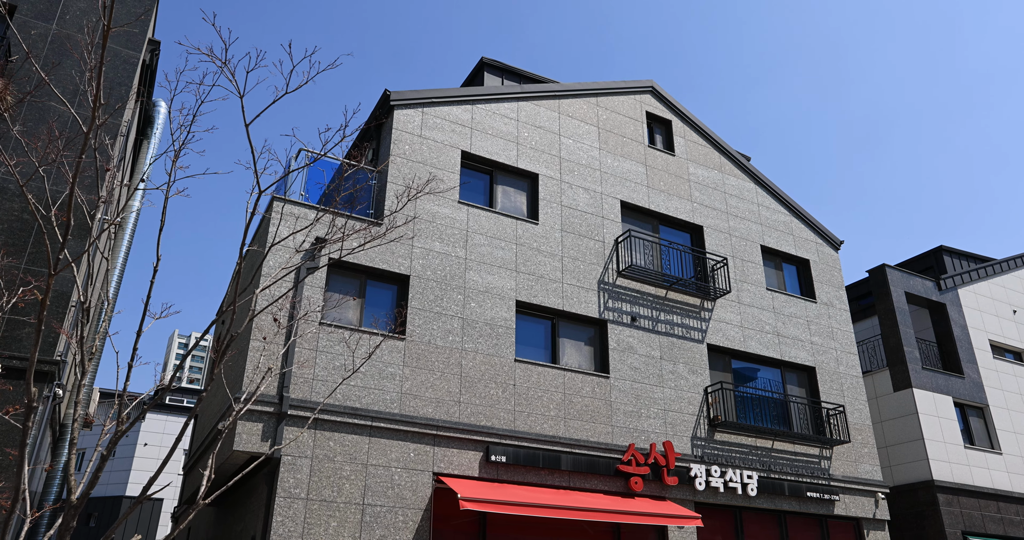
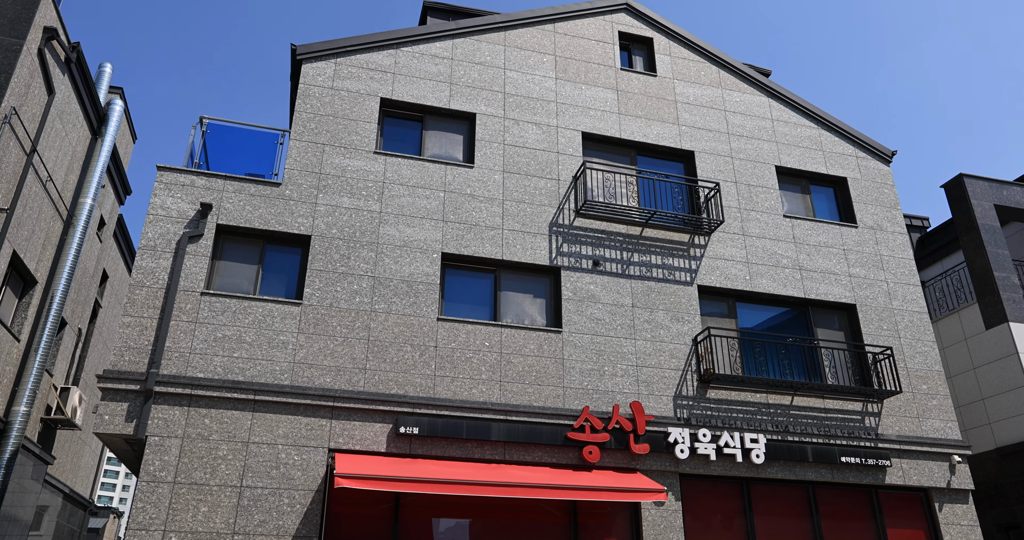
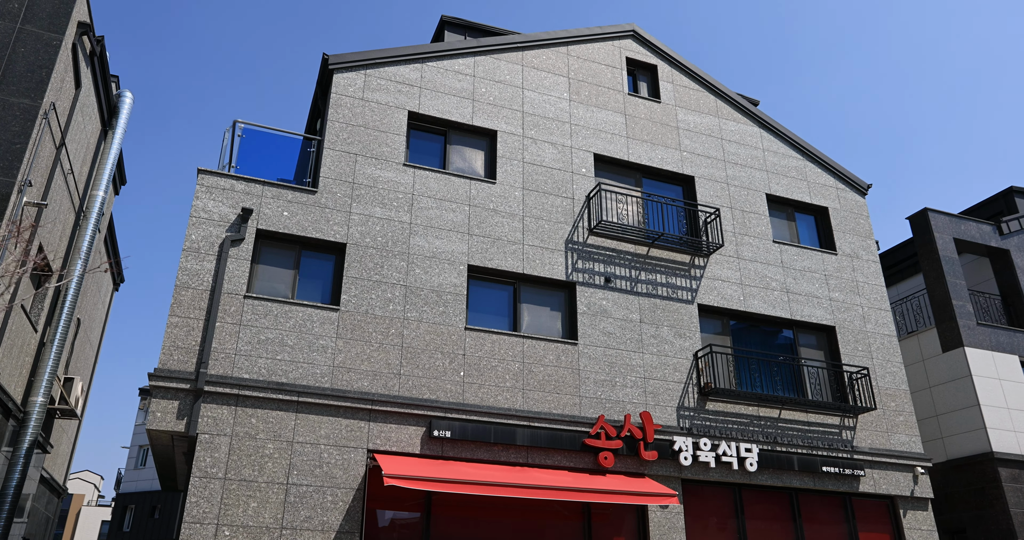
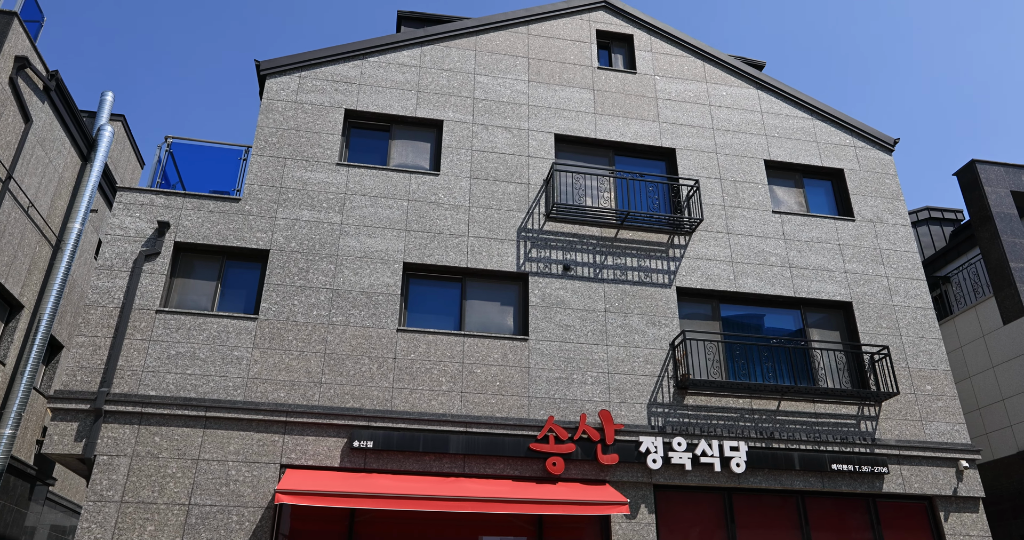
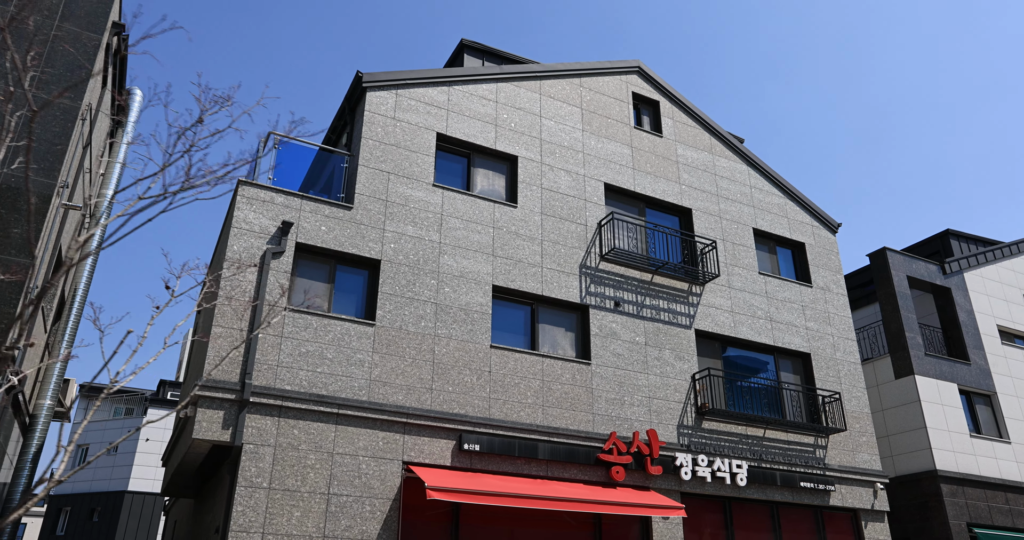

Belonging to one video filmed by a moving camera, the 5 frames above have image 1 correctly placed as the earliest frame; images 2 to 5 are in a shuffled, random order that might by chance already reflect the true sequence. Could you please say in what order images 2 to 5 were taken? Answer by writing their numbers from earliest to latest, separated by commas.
5, 3, 2, 4
